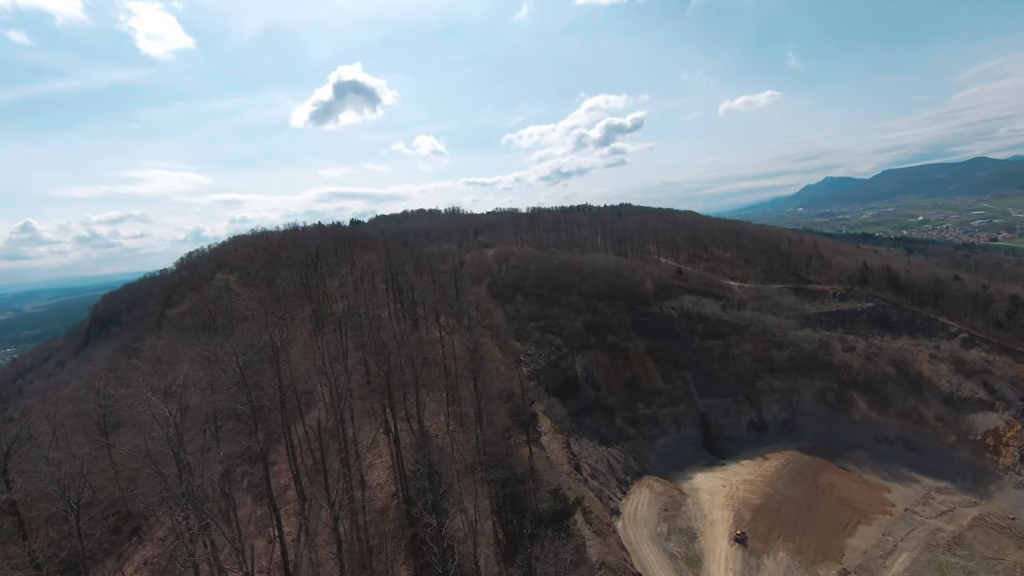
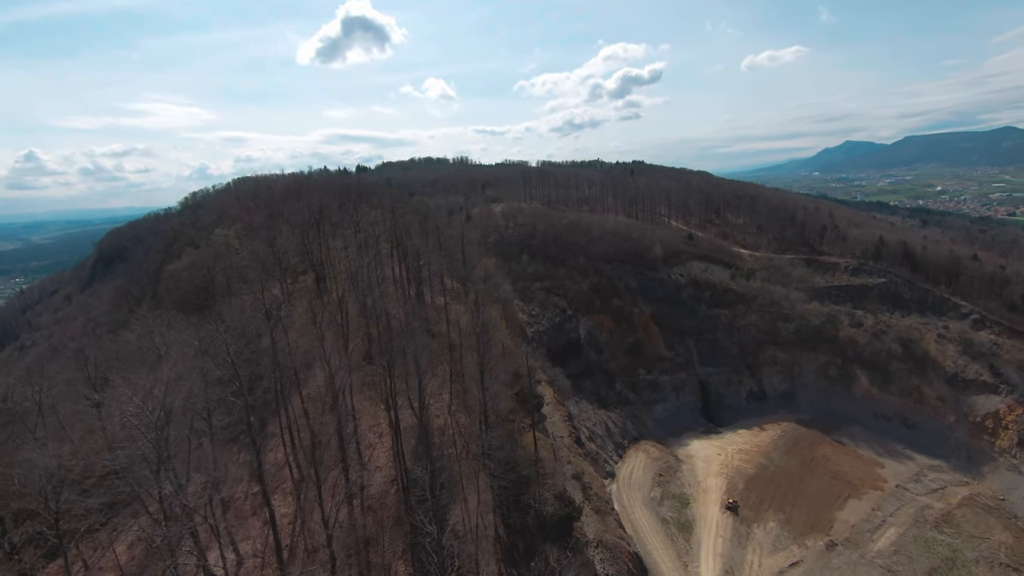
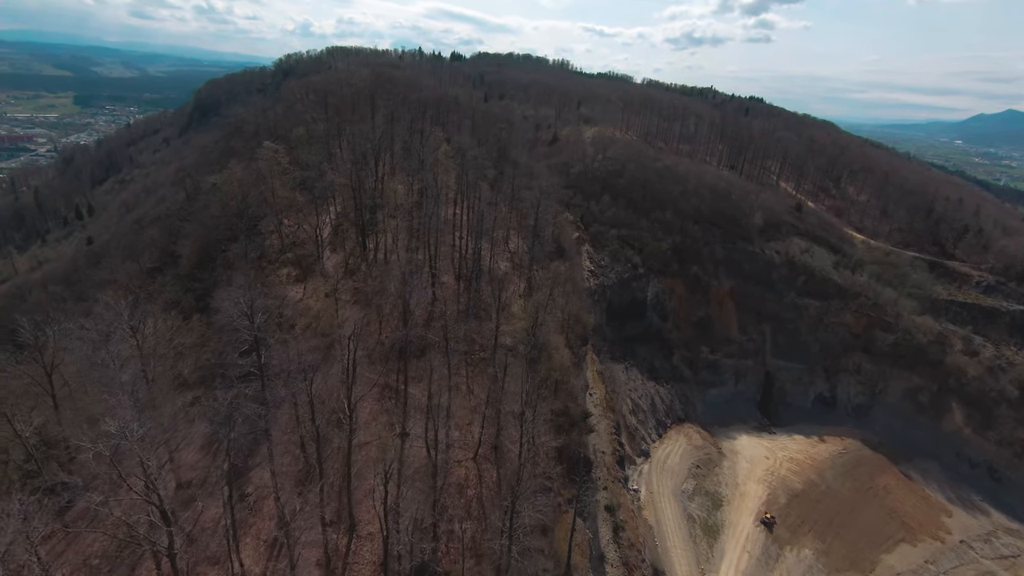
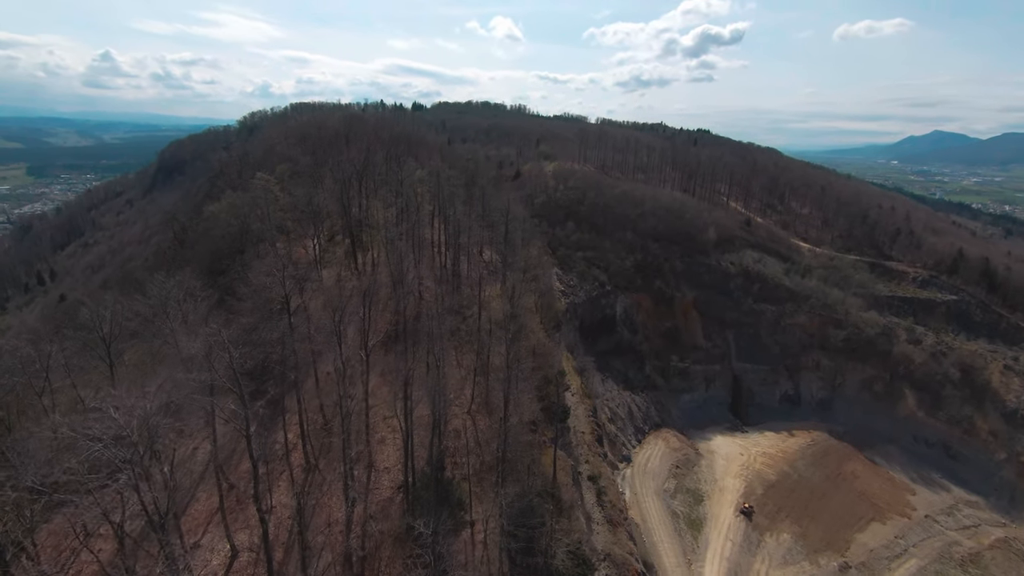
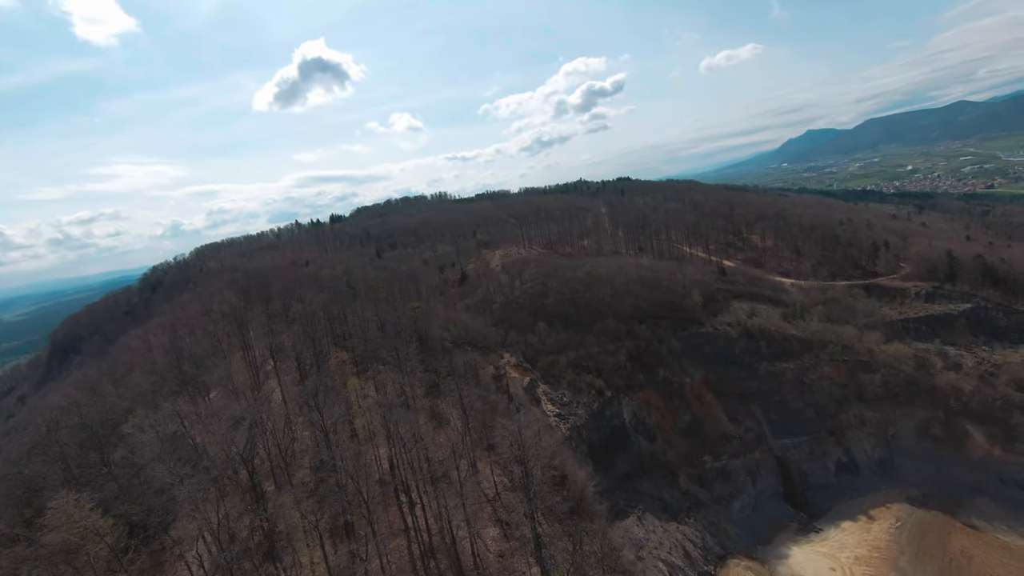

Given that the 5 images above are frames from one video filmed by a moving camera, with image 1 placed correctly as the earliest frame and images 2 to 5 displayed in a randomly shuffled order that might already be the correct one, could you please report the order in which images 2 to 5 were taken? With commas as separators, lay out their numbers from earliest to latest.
2, 4, 3, 5
